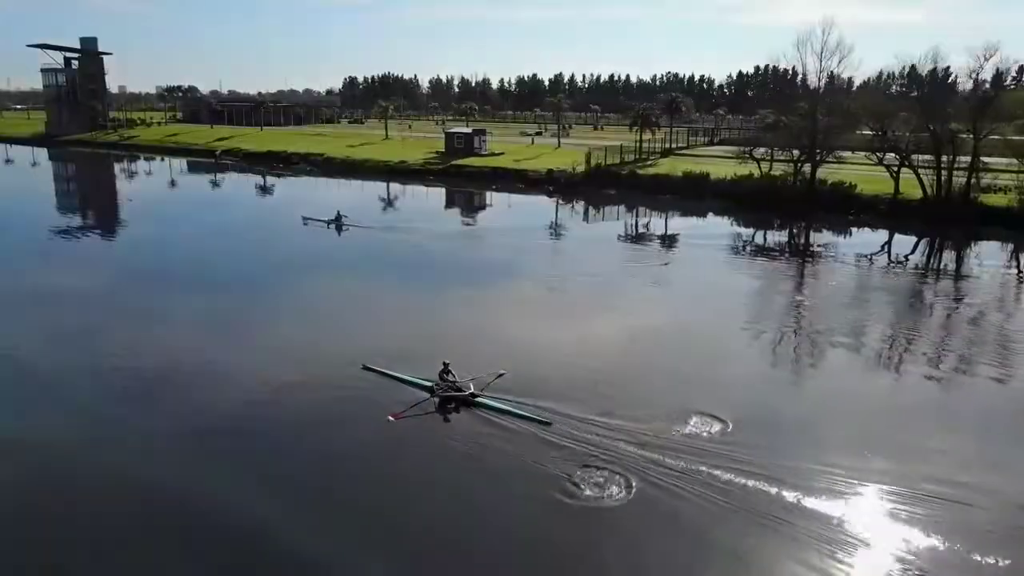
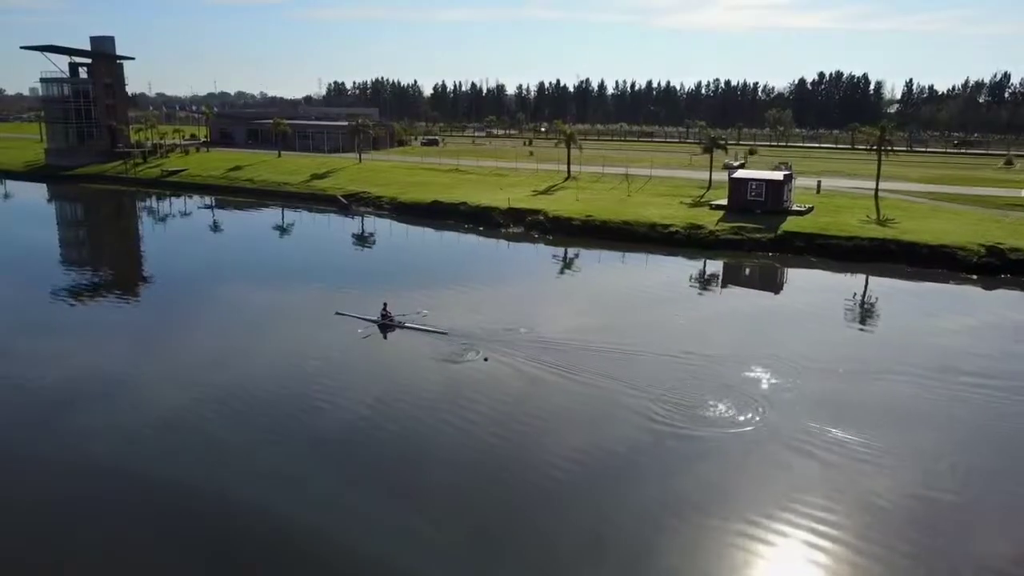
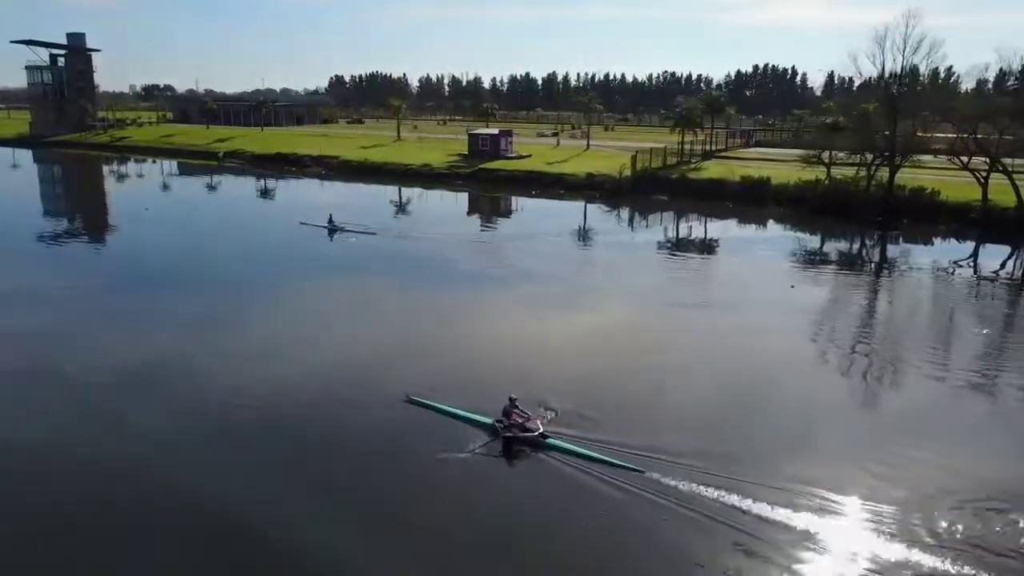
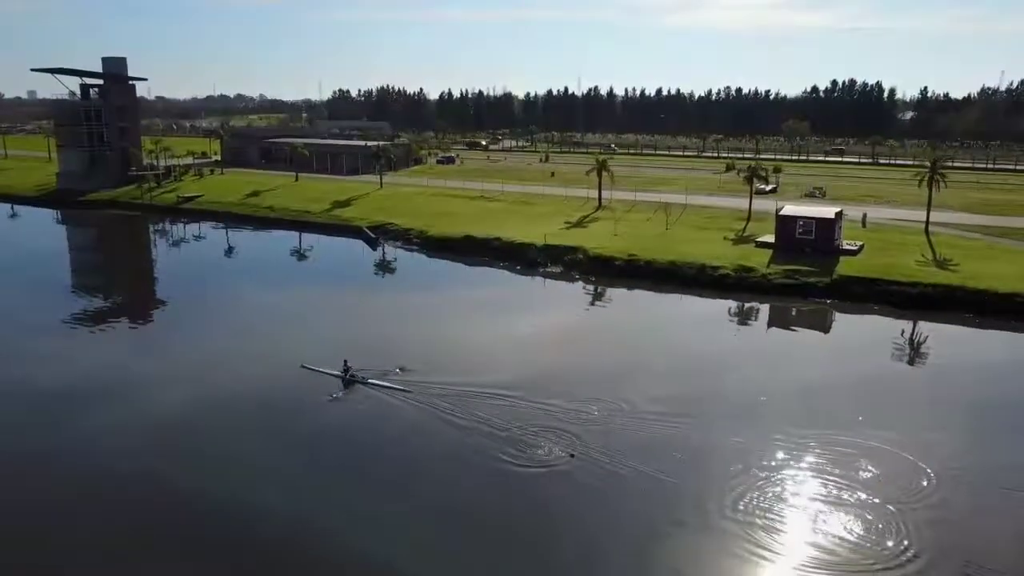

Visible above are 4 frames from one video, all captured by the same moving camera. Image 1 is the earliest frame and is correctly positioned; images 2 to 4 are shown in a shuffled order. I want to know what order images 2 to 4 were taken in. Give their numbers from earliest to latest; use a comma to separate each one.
3, 2, 4
